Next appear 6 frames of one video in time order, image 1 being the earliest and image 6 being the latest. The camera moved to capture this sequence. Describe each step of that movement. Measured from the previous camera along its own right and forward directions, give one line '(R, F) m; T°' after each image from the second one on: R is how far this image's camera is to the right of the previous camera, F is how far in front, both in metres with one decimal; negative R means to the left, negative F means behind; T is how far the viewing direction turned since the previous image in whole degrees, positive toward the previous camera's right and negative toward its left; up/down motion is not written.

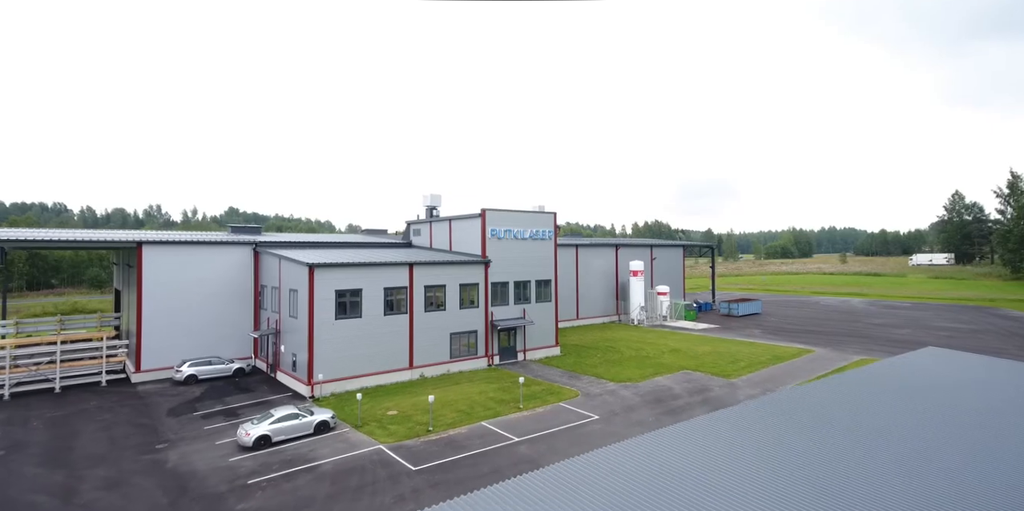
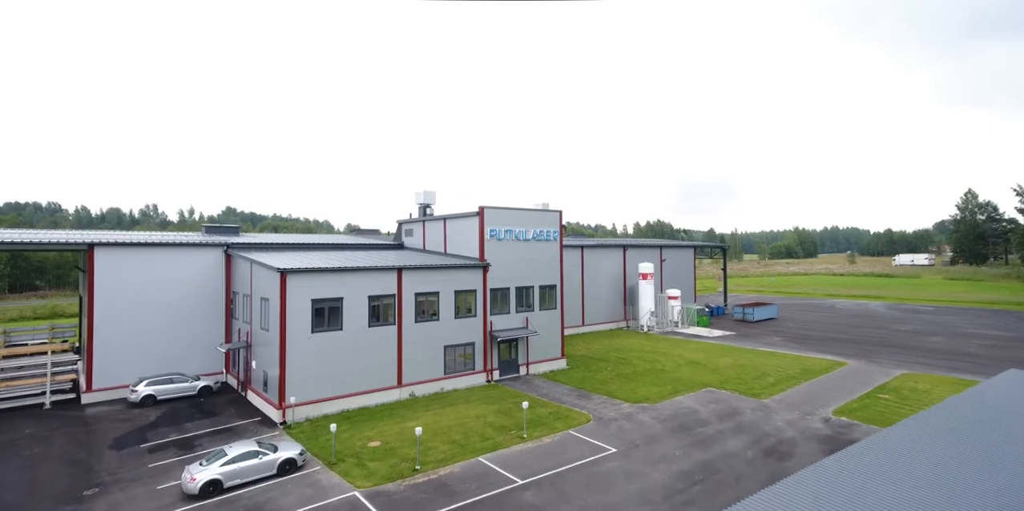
(-0.1, +2.9) m; 0°
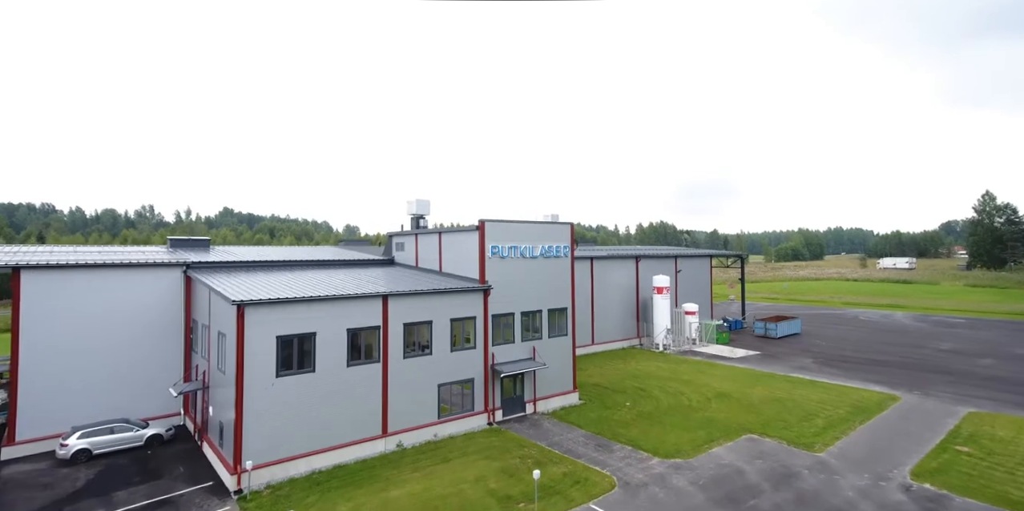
(-0.2, +3.5) m; 0°
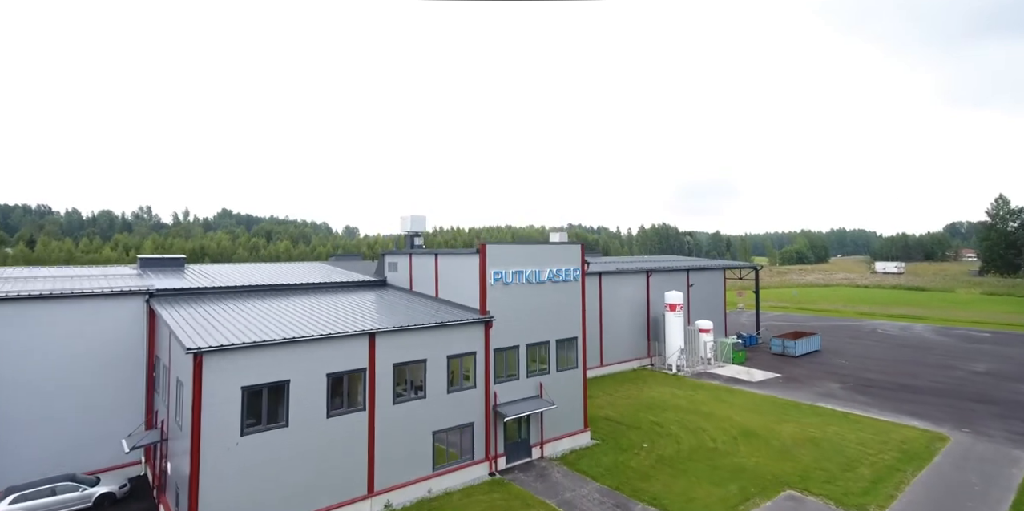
(-0.2, +2.5) m; 0°
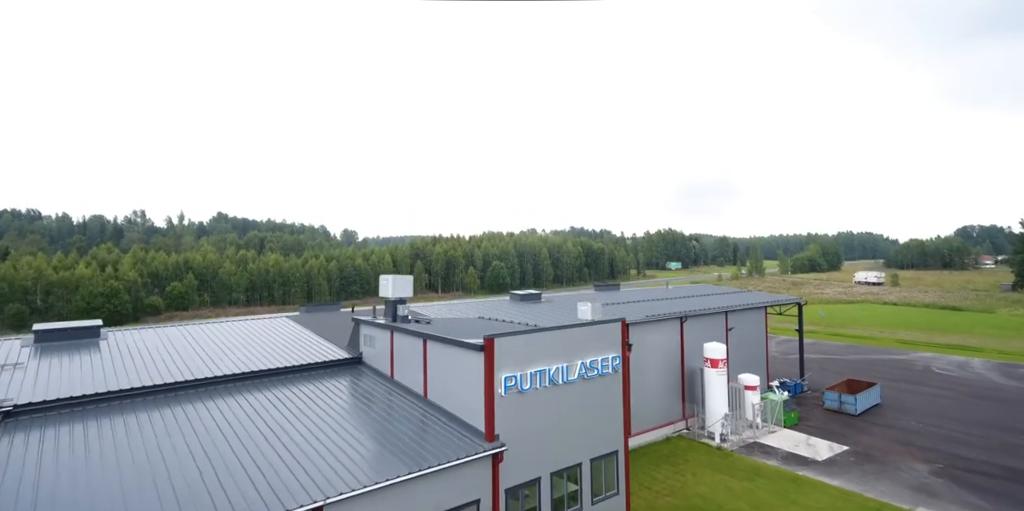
(-0.5, +6.1) m; 0°
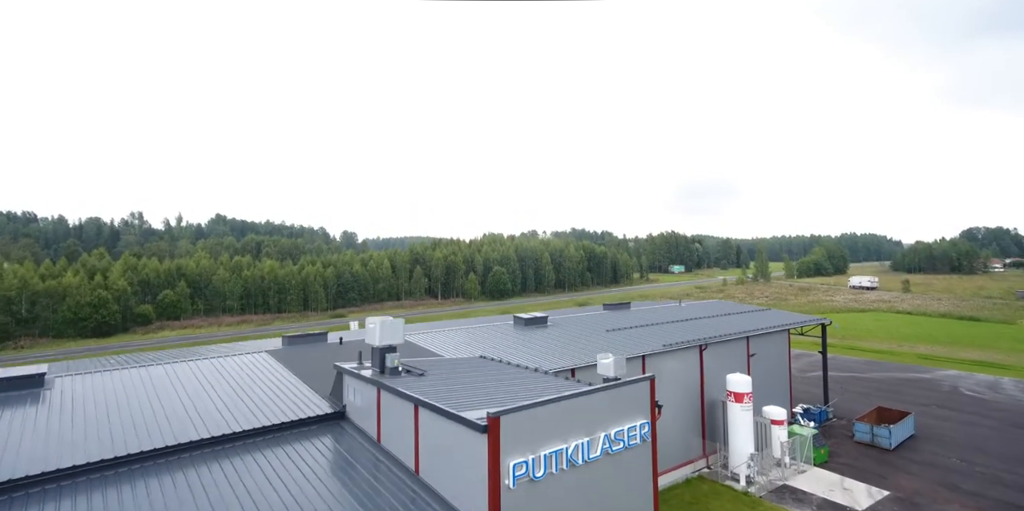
(-0.2, +2.7) m; 0°
